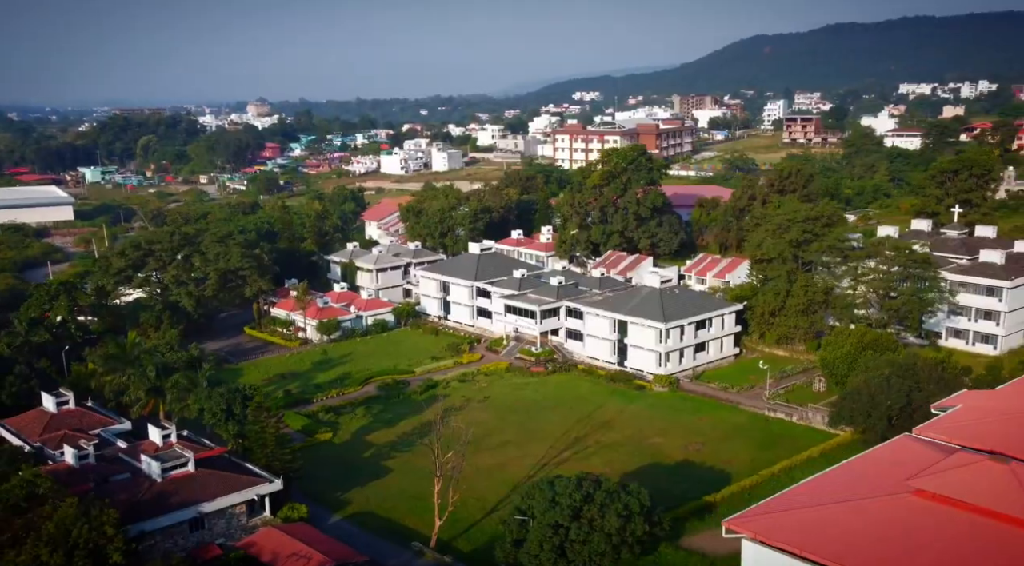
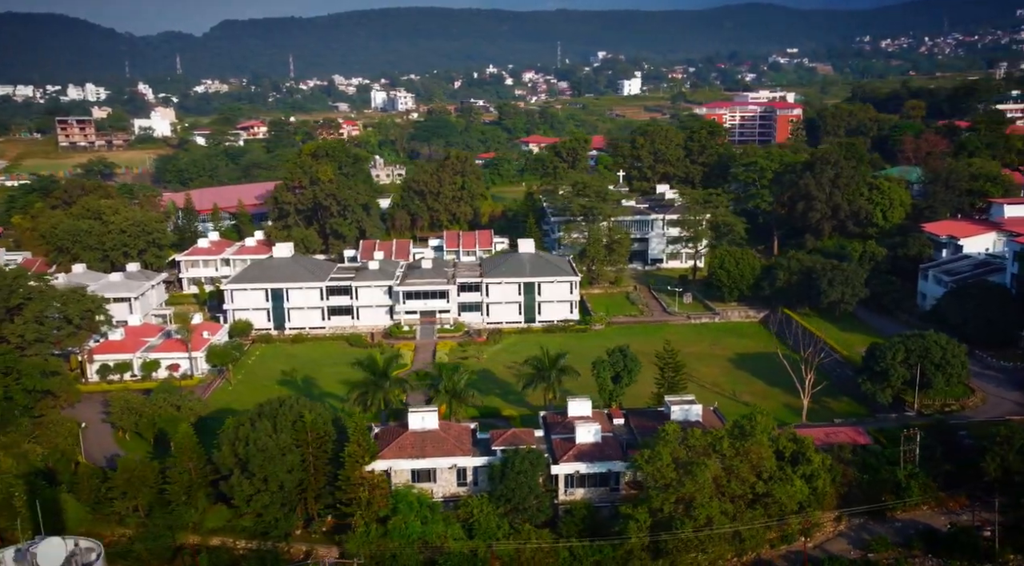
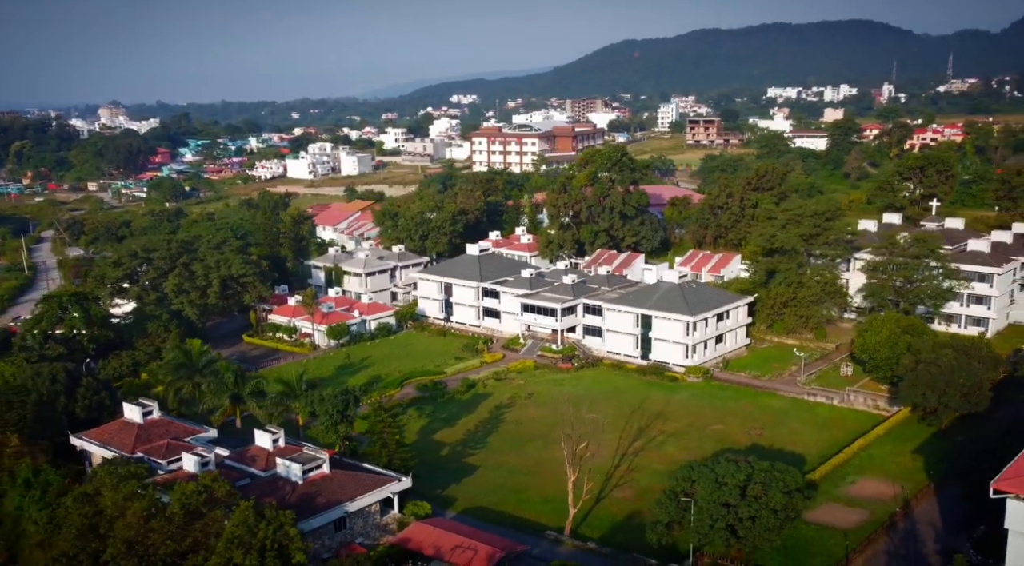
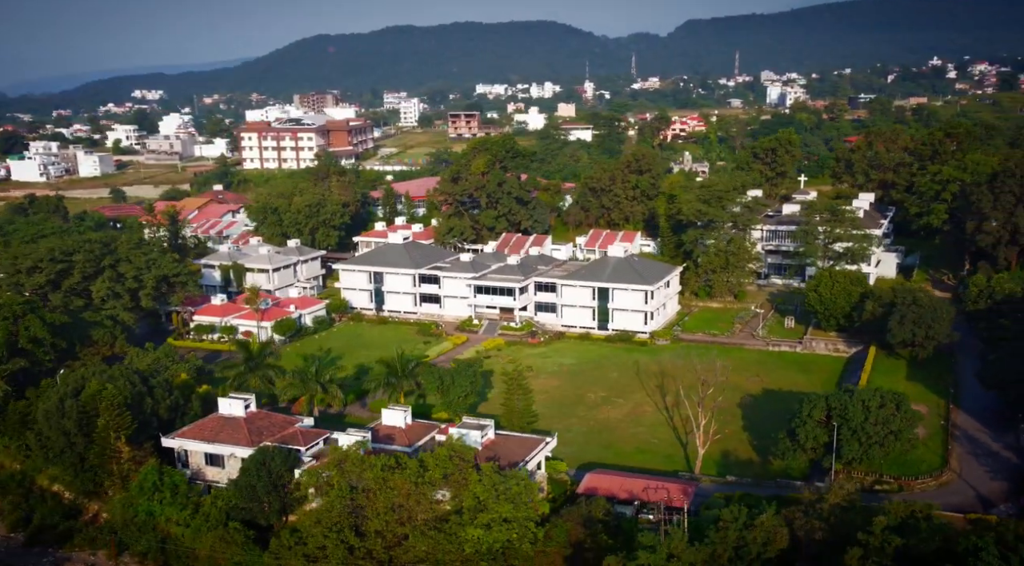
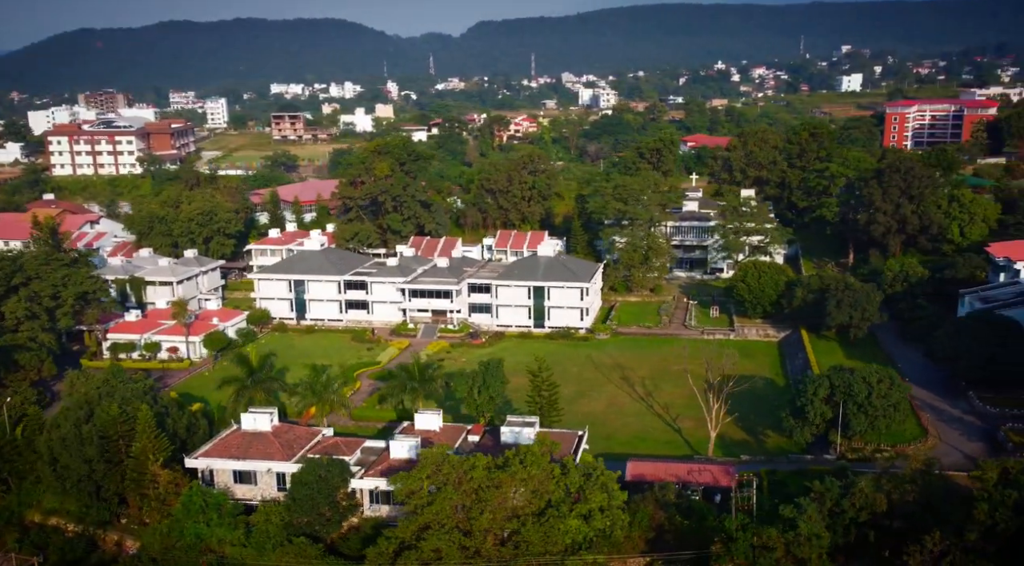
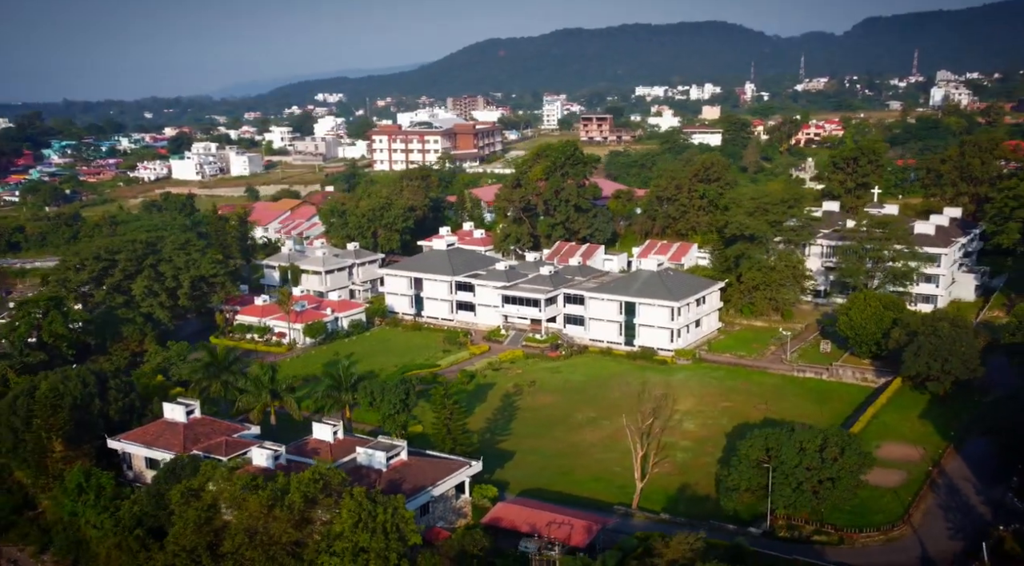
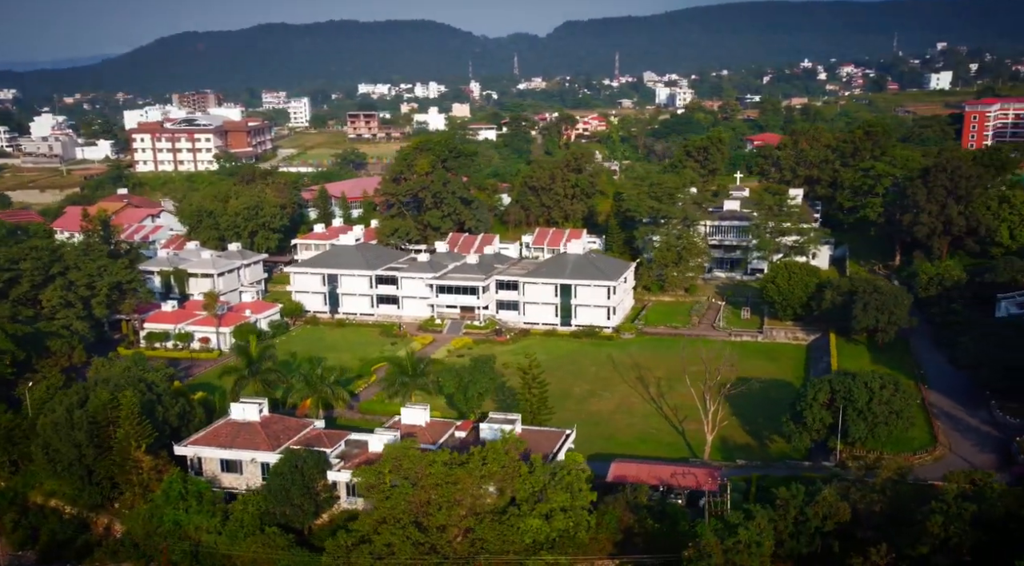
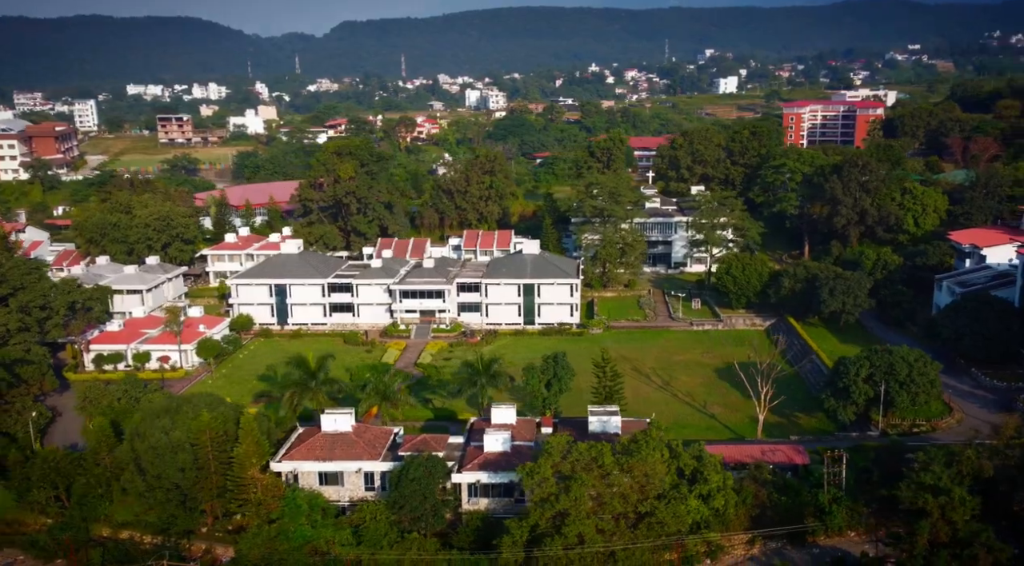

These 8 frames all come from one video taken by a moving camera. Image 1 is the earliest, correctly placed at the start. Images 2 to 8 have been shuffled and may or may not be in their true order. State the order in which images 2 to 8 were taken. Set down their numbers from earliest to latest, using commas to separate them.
3, 6, 4, 7, 5, 8, 2
